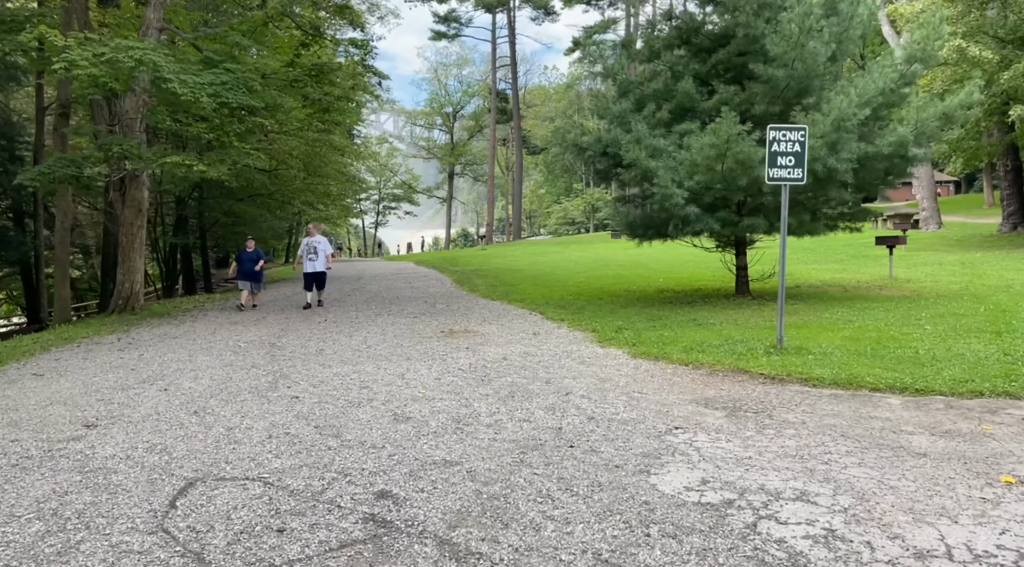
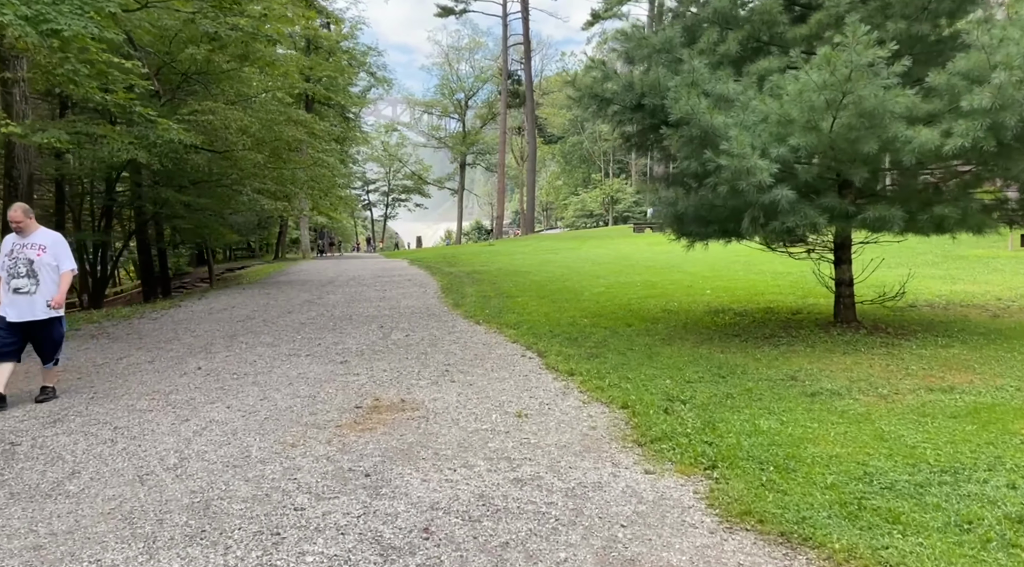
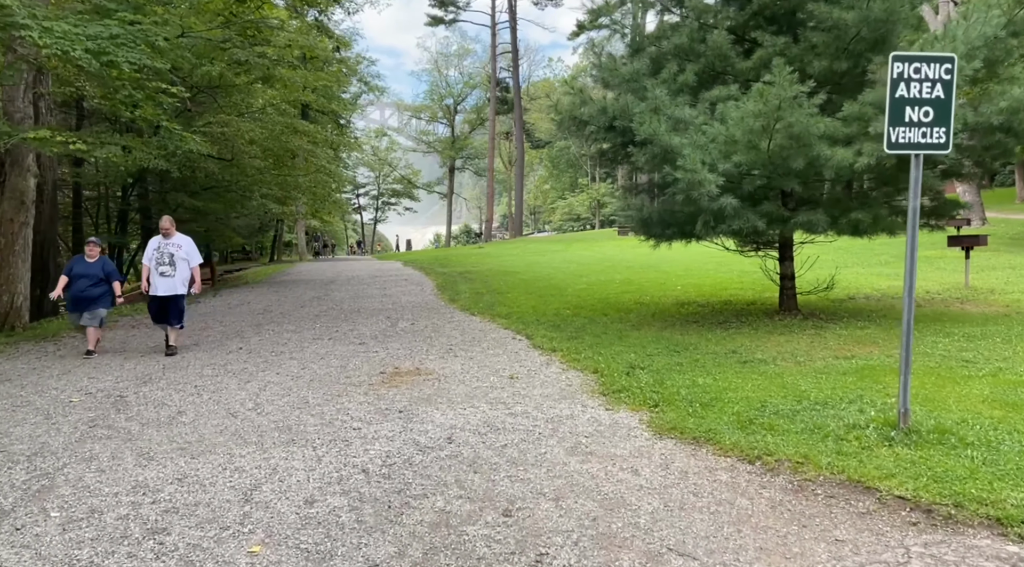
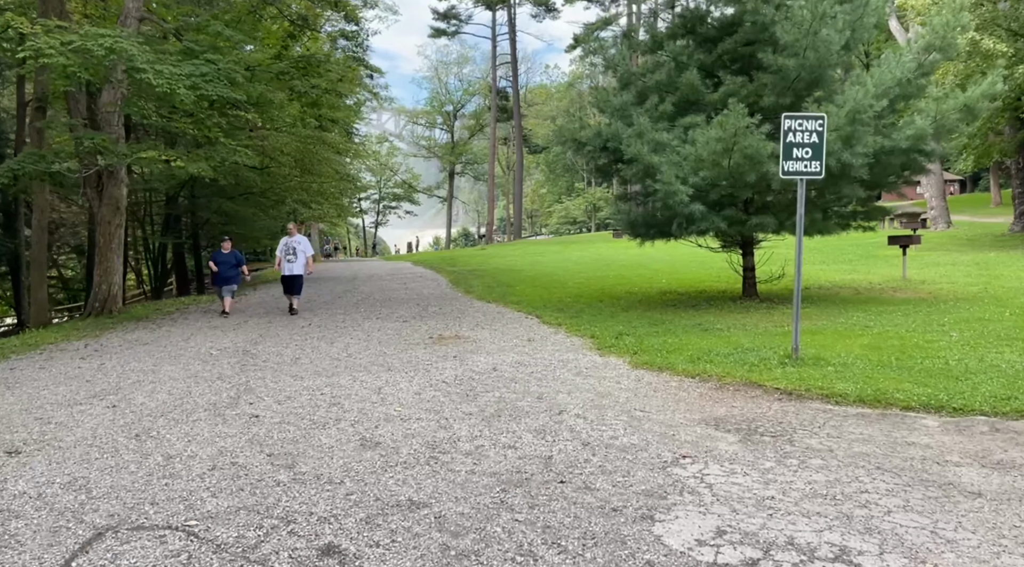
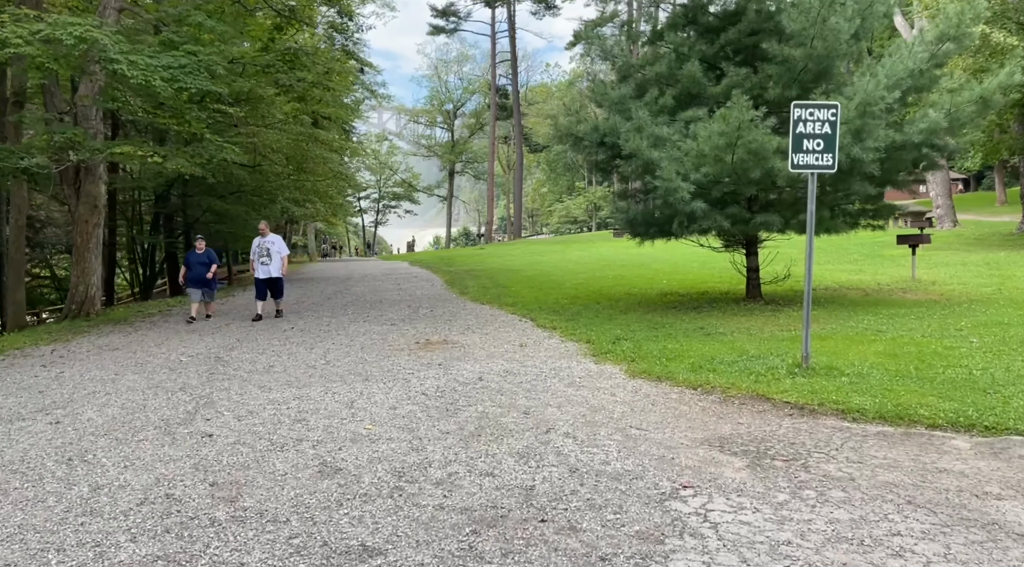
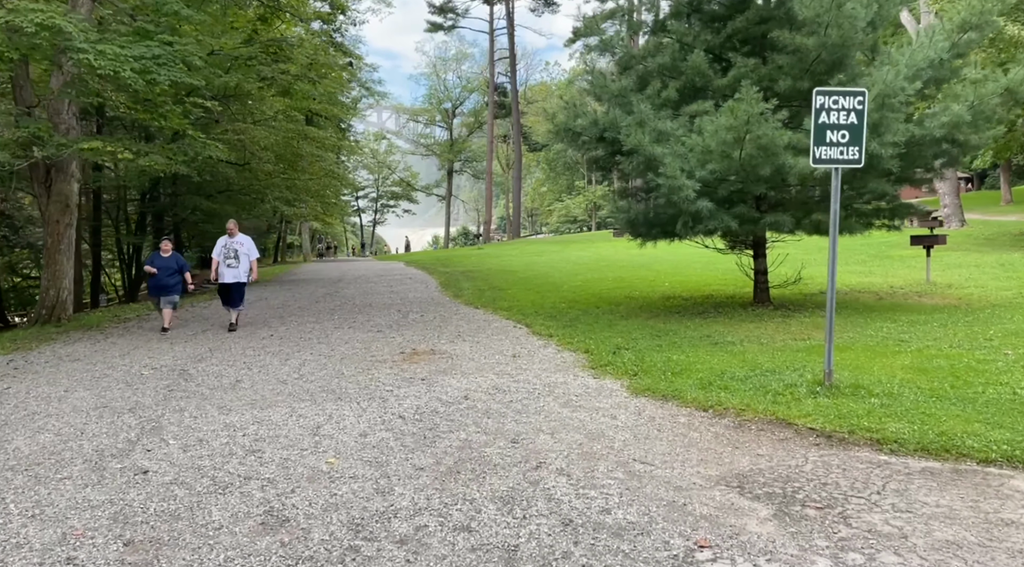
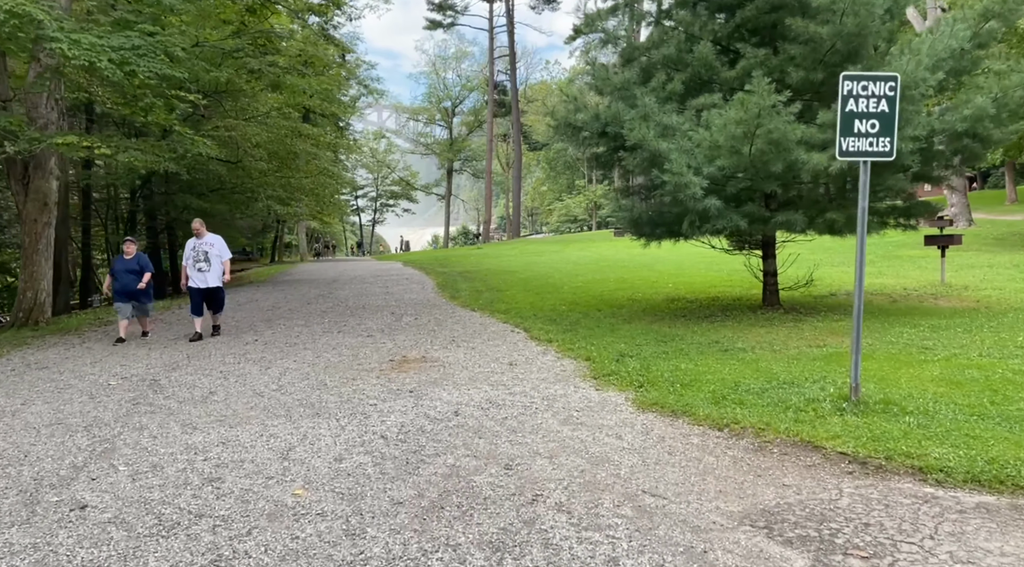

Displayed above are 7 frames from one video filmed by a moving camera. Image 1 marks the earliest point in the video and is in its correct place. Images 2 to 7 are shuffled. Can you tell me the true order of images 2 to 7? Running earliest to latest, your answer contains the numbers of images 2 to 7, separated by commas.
4, 5, 6, 7, 3, 2
